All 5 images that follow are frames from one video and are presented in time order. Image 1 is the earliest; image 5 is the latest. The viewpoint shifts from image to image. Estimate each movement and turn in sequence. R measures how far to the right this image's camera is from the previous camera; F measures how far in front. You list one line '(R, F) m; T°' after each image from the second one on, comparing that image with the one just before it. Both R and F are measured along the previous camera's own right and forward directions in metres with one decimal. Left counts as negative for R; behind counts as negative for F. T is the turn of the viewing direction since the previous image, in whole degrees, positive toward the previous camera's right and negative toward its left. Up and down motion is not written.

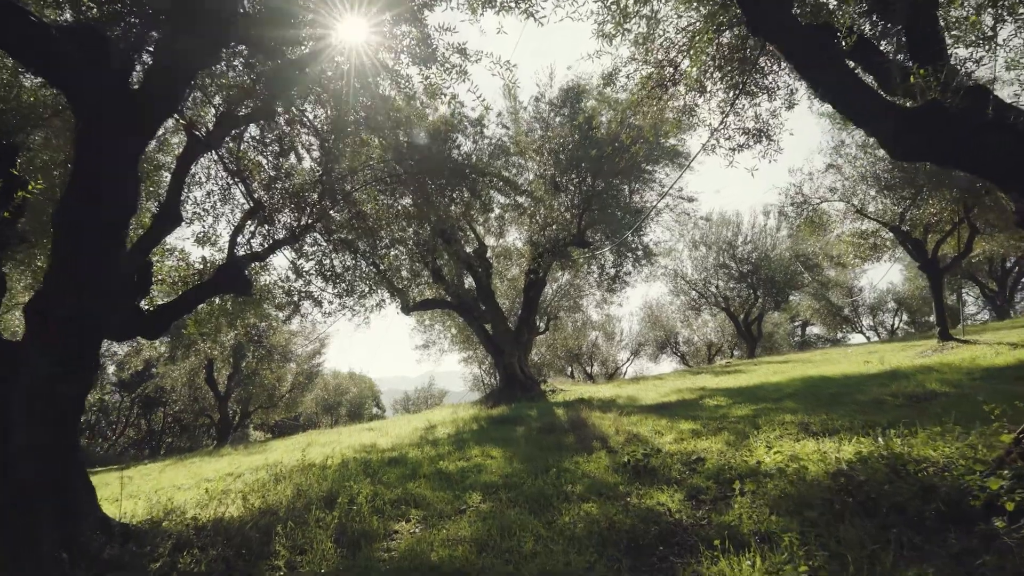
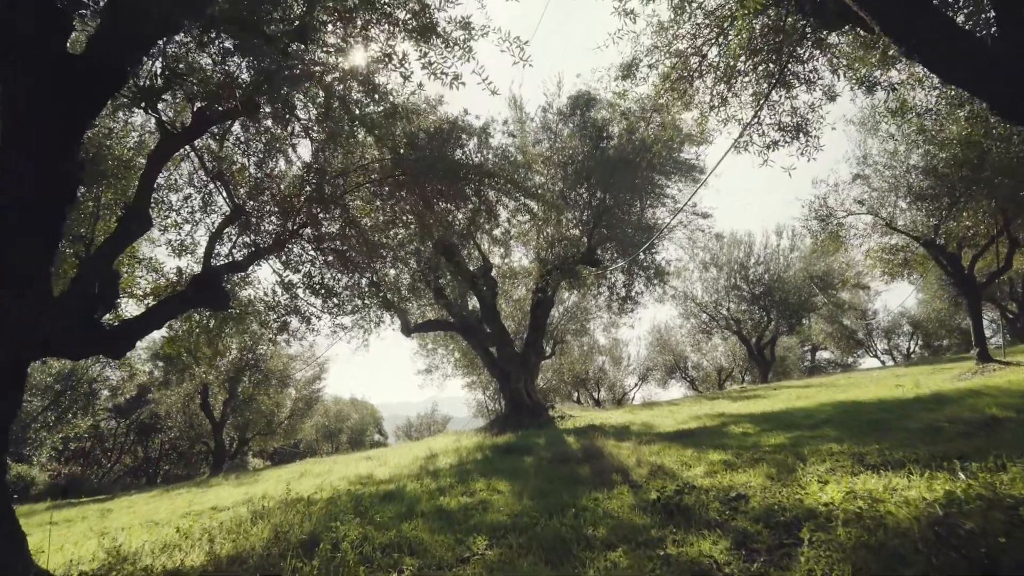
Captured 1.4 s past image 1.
(0.0, +1.0) m; 0°
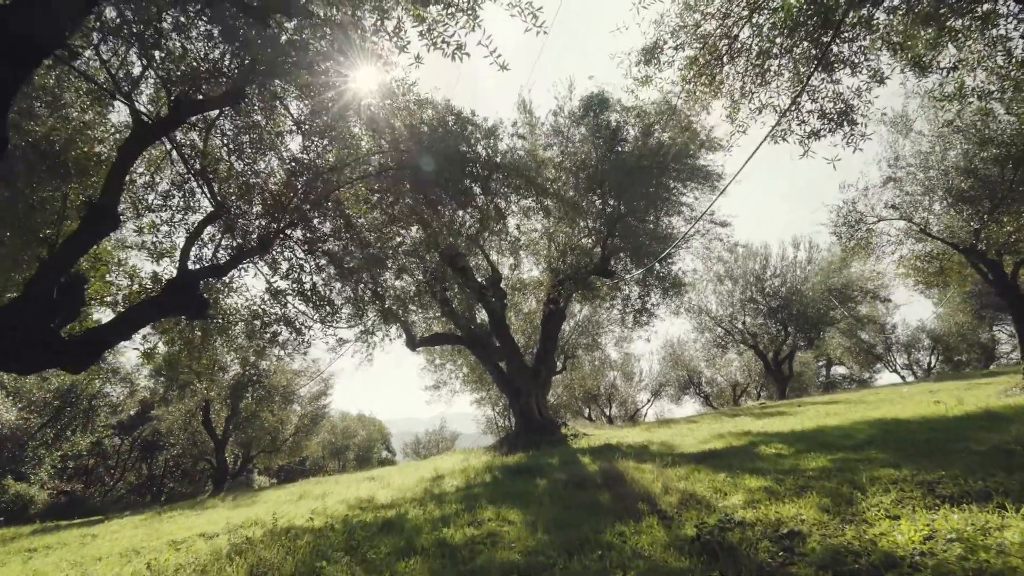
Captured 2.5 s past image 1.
(0.0, +0.9) m; -1°
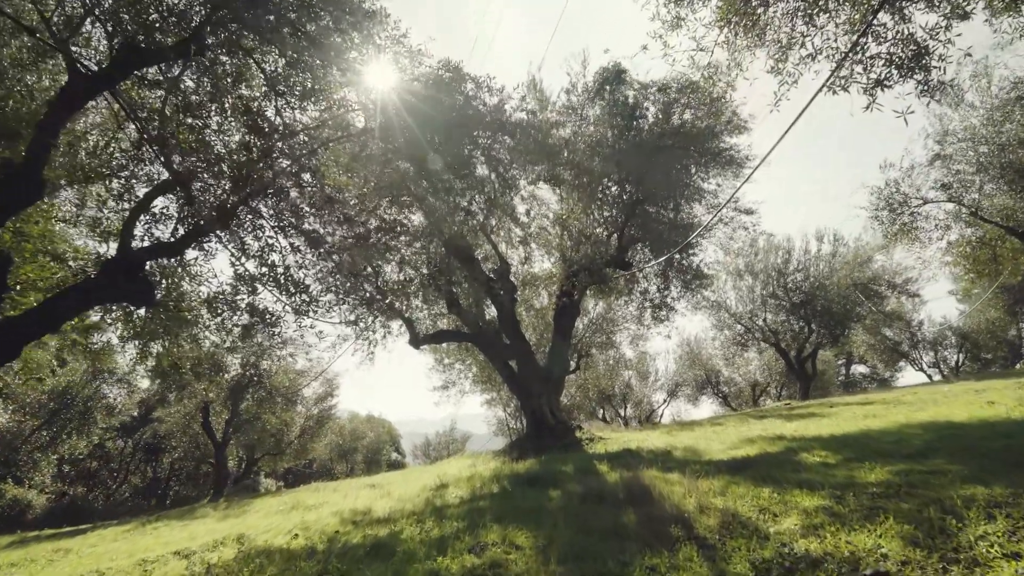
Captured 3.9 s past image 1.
(0.0, +1.3) m; -1°
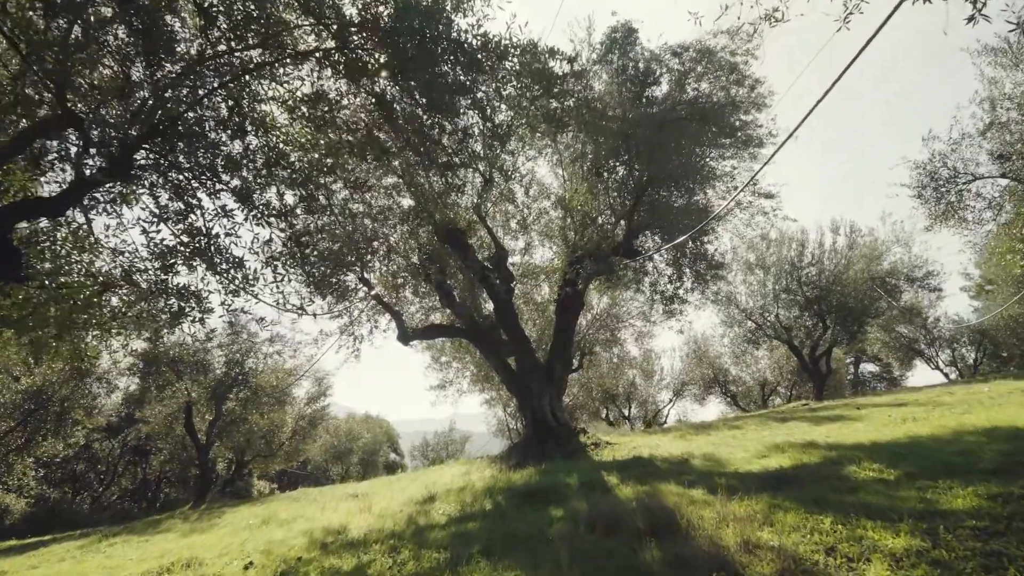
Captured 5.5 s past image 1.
(+0.1, +1.6) m; 0°
